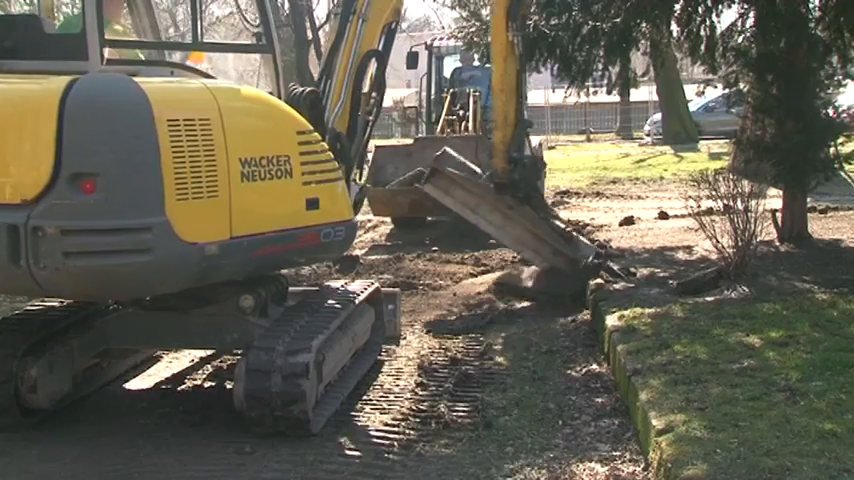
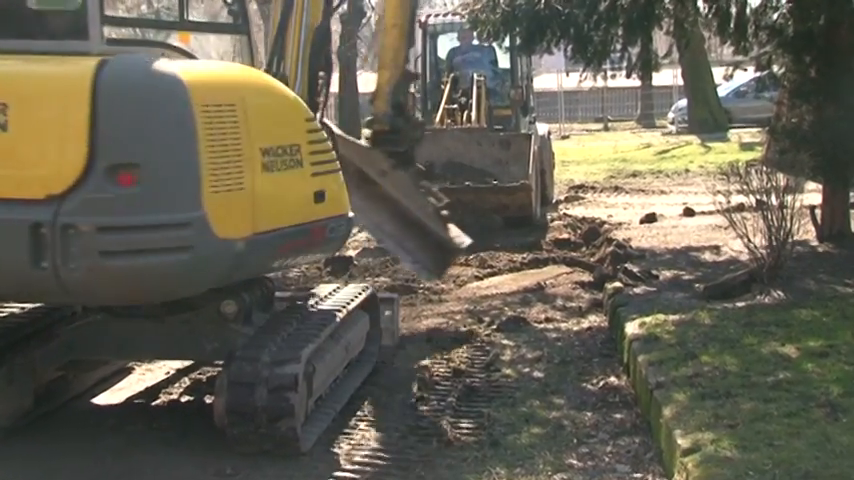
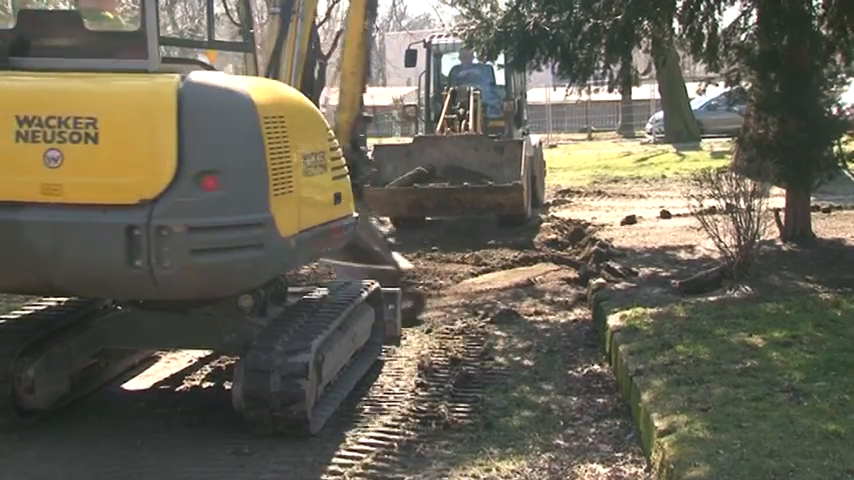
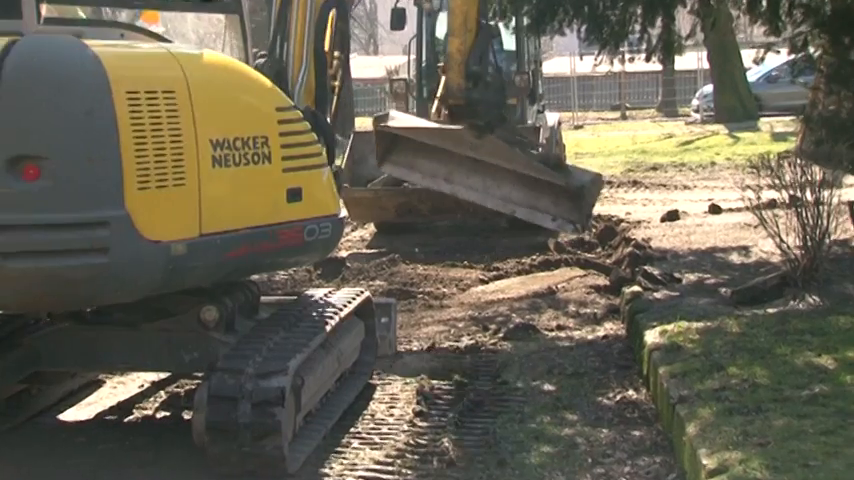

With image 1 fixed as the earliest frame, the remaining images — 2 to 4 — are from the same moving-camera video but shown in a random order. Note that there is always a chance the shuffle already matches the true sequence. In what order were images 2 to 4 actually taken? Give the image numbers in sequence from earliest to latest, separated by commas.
3, 2, 4
